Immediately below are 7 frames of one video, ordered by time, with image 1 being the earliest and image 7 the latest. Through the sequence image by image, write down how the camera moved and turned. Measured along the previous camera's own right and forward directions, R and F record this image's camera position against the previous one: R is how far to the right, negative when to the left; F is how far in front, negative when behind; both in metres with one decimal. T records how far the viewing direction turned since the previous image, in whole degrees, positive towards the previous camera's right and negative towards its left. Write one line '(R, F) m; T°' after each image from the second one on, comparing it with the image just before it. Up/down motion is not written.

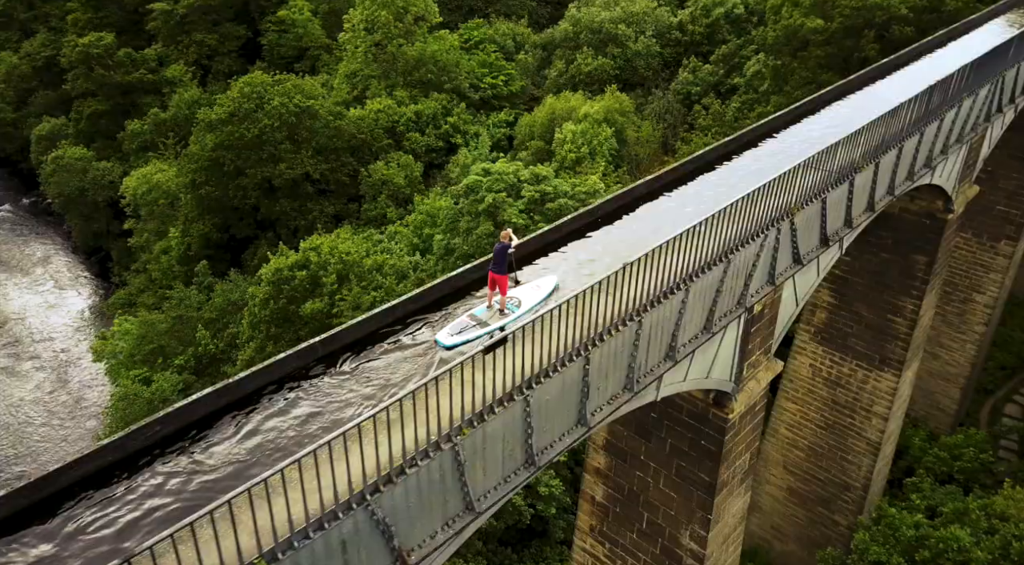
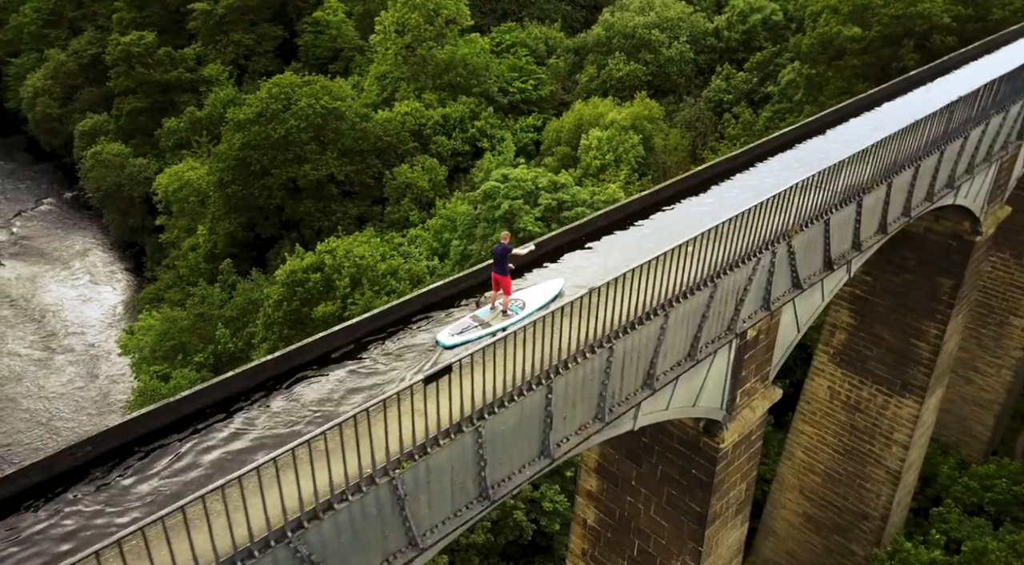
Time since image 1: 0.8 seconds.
(+0.9, +0.4) m; -3°
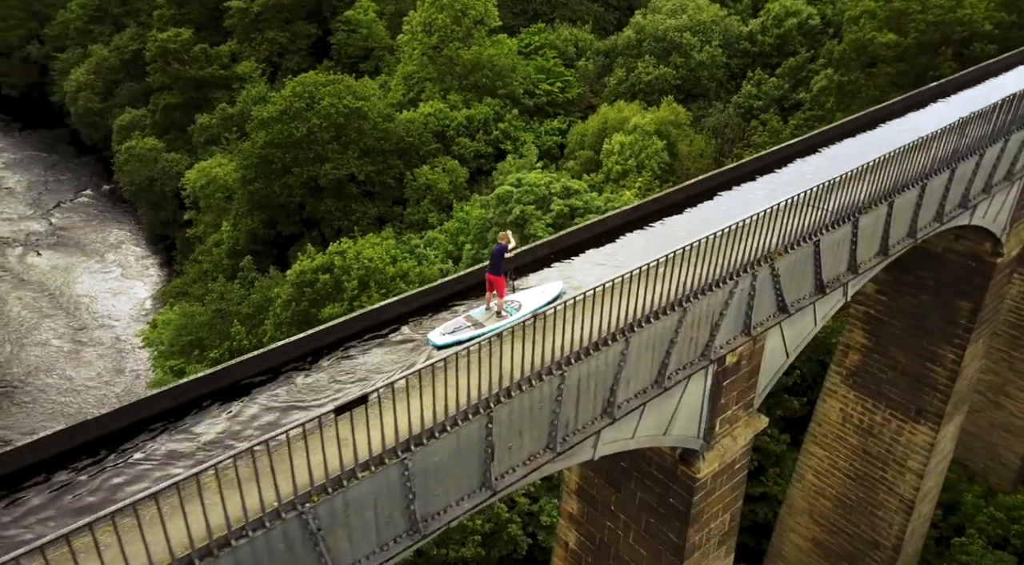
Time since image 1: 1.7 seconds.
(+1.0, +0.5) m; -3°
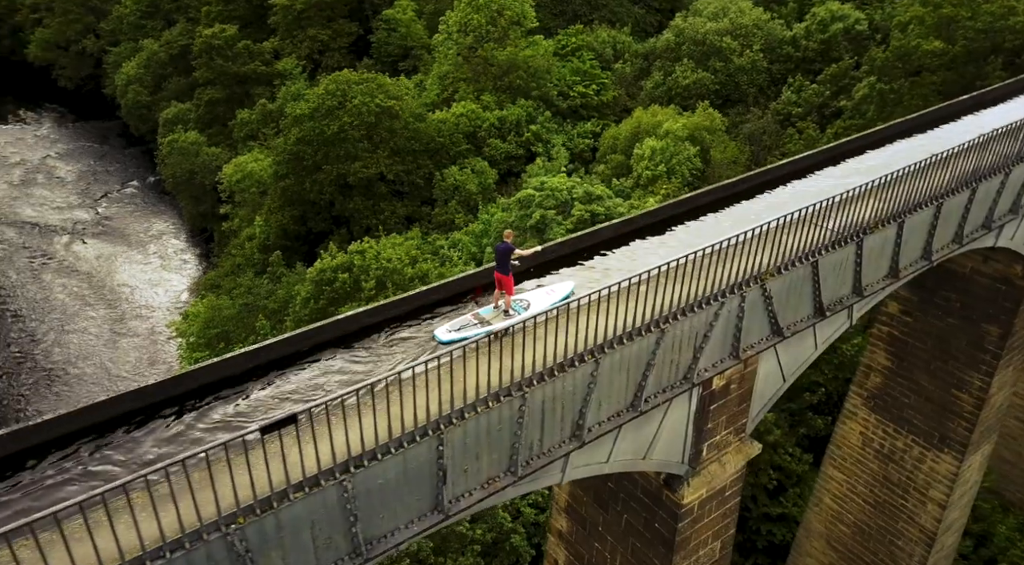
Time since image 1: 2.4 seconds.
(+0.9, +0.4) m; -3°
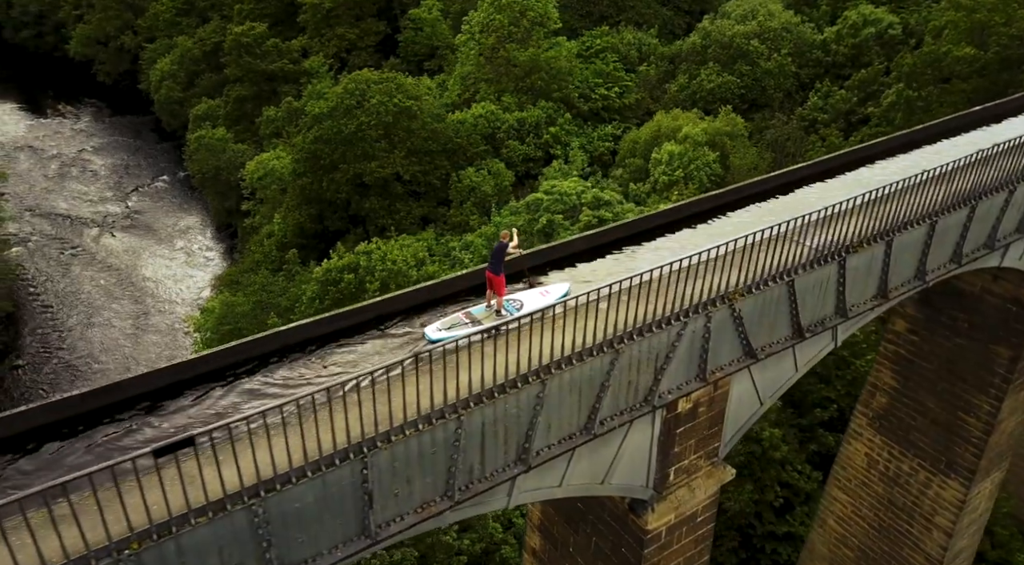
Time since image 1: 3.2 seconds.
(+1.0, +0.4) m; -3°
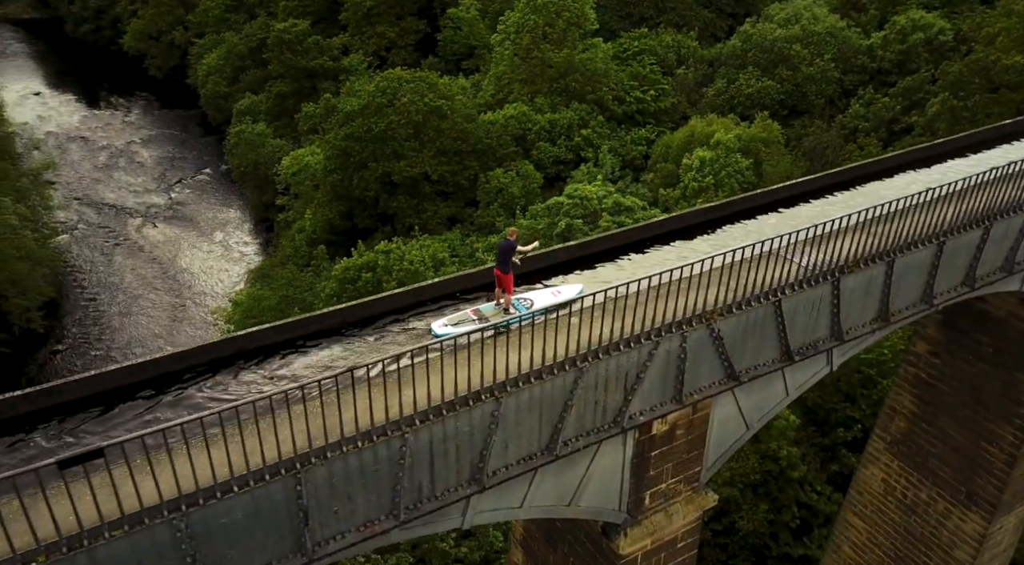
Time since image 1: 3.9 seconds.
(+0.9, +0.4) m; -3°
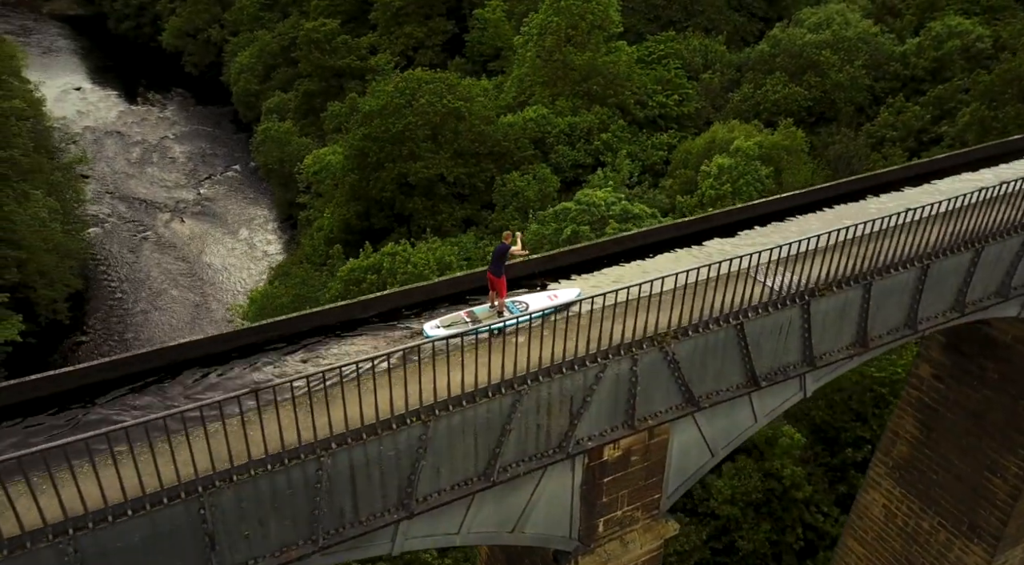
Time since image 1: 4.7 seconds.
(+1.0, +0.4) m; -3°
